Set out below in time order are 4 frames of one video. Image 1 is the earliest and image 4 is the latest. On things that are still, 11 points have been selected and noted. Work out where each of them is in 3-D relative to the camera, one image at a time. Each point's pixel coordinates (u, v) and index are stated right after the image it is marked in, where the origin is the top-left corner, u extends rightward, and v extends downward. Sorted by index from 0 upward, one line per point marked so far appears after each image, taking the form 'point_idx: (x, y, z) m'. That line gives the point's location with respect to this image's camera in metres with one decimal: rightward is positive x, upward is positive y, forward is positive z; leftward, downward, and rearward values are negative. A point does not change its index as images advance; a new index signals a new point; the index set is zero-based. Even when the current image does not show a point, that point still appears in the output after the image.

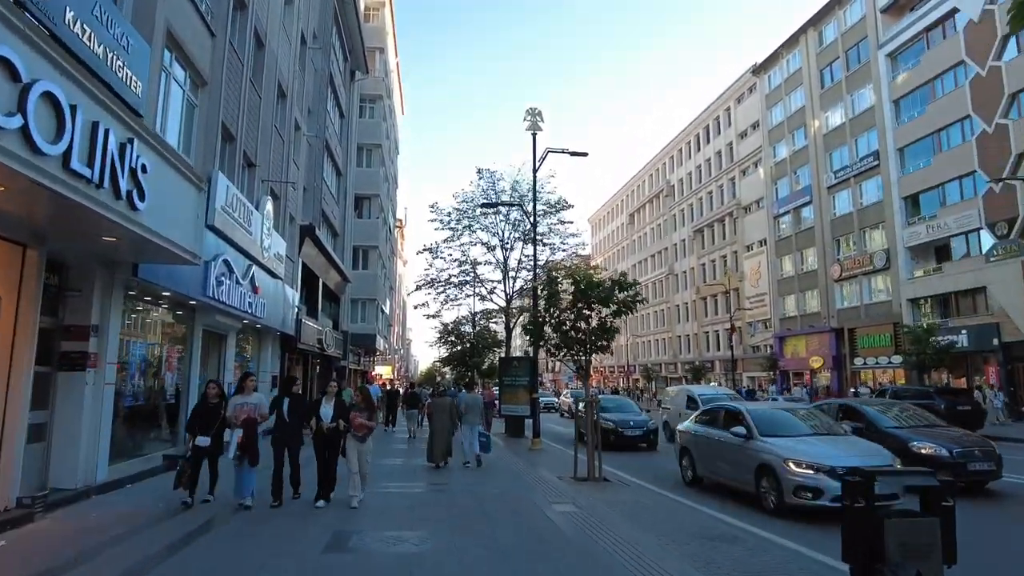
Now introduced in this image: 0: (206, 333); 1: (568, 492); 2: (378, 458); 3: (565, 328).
0: (-7.8, -1.1, +15.7) m
1: (+1.1, -3.9, +11.6) m
2: (-3.5, -4.6, +16.7) m
3: (+1.2, -0.8, +13.6) m
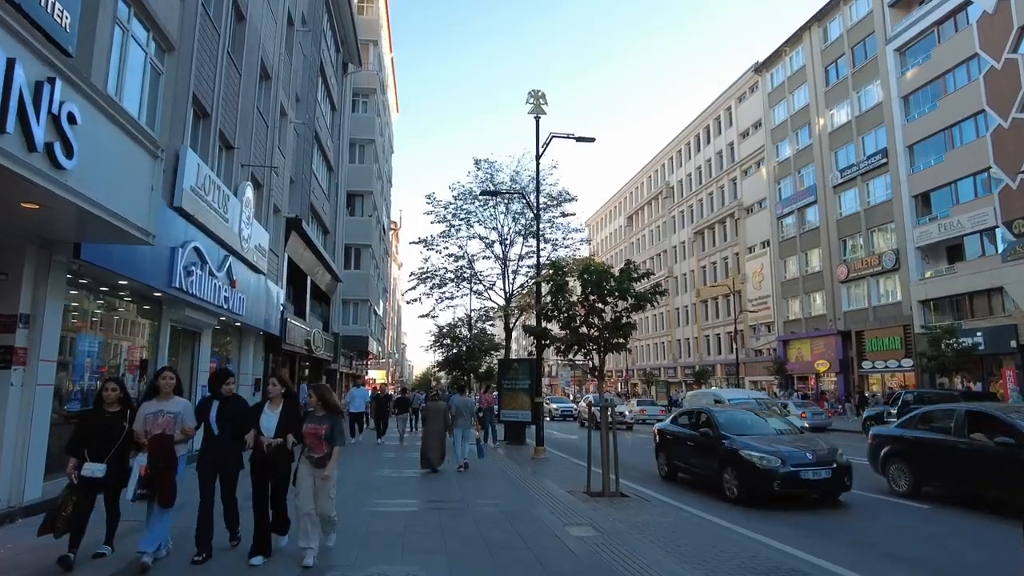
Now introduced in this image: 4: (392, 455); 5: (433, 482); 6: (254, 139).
0: (-7.7, -0.9, +14.1) m
1: (+1.2, -3.7, +10.1) m
2: (-3.4, -4.4, +15.2) m
3: (+1.2, -0.7, +12.1) m
4: (-3.4, -4.8, +17.8) m
5: (-1.7, -4.4, +13.9) m
6: (-7.3, +4.3, +17.6) m
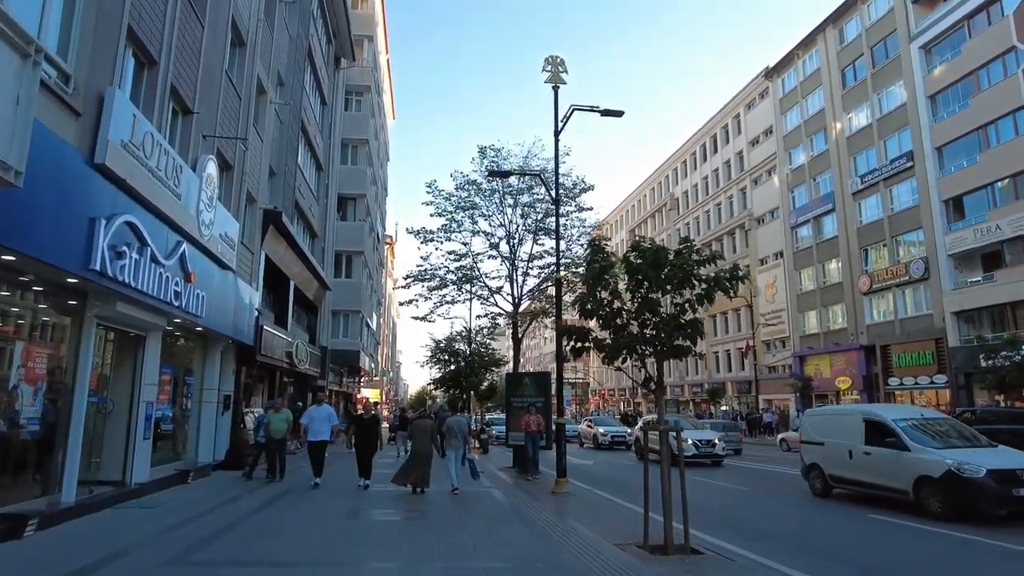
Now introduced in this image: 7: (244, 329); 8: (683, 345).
0: (-7.3, -0.8, +11.2) m
1: (+1.6, -3.4, +7.2) m
2: (-3.0, -4.3, +12.2) m
3: (+1.7, -0.4, +9.3) m
4: (-3.1, -4.8, +14.8) m
5: (-1.3, -4.2, +10.9) m
6: (-7.0, +4.3, +14.8) m
7: (-7.5, -1.1, +17.3) m
8: (+2.5, -0.8, +9.2) m
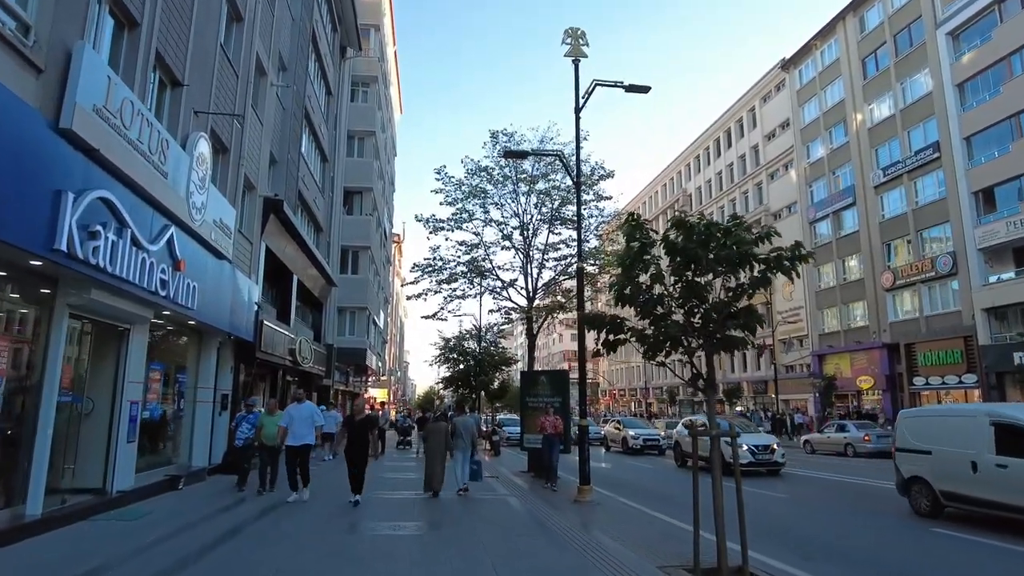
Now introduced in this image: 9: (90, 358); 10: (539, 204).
0: (-7.0, -0.6, +10.1) m
1: (+1.9, -3.2, +6.0) m
2: (-2.7, -4.1, +11.1) m
3: (+2.0, -0.2, +8.1) m
4: (-2.7, -4.6, +13.7) m
5: (-1.0, -4.0, +9.7) m
6: (-6.6, +4.5, +13.7) m
7: (-7.1, -0.9, +16.2) m
8: (+2.9, -0.6, +8.0) m
9: (-7.1, -1.2, +10.7) m
10: (+0.9, +2.6, +19.4) m
